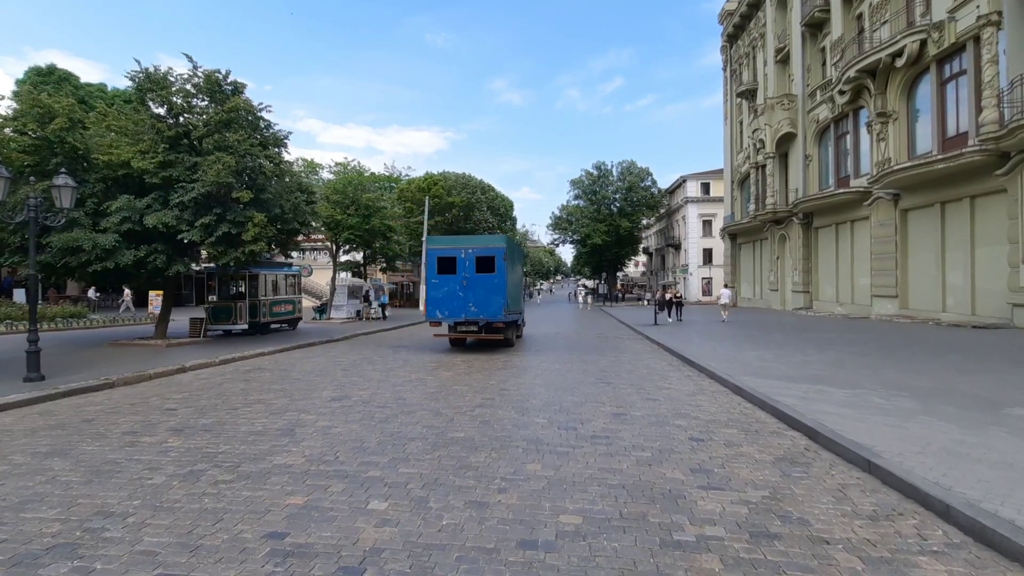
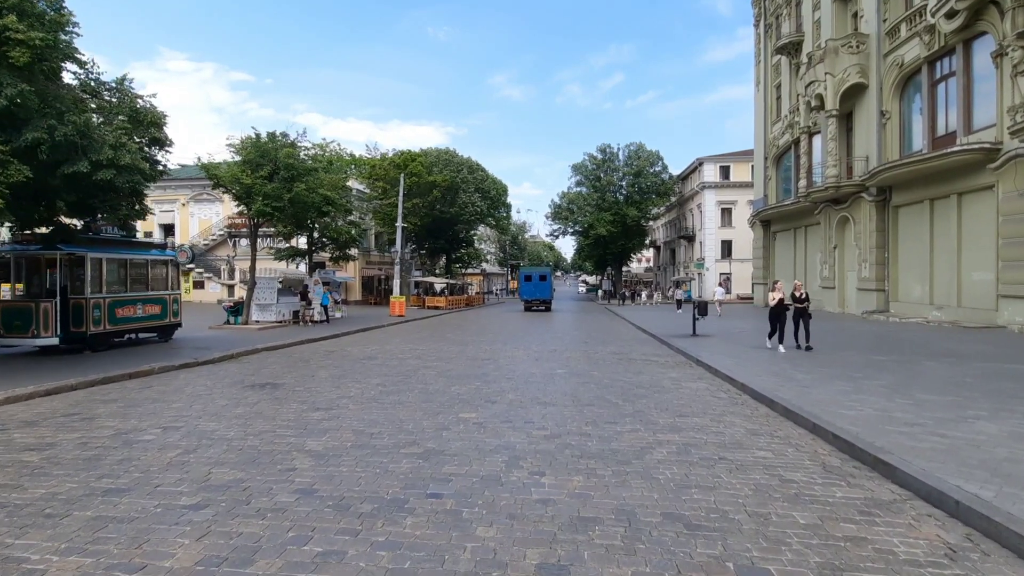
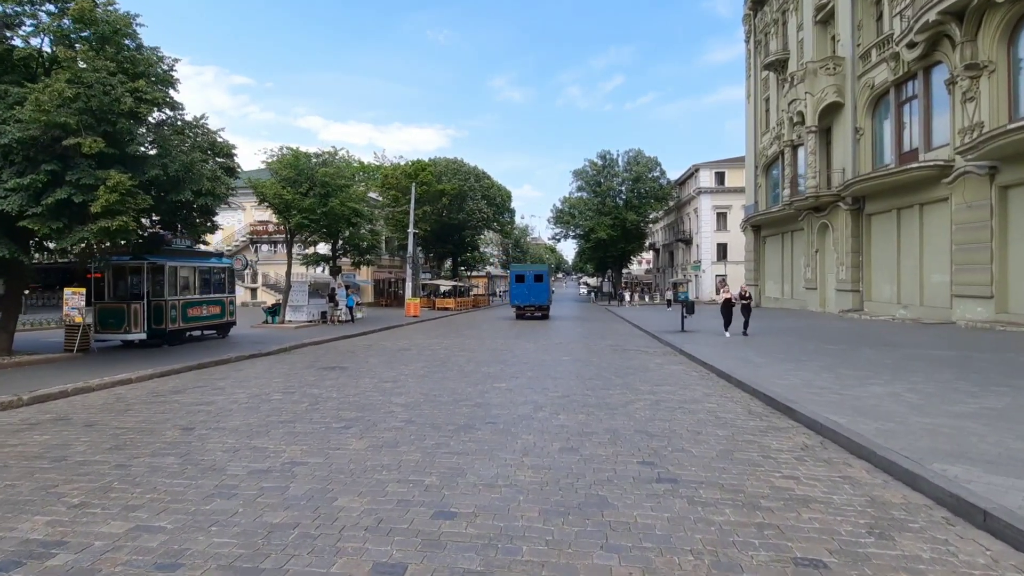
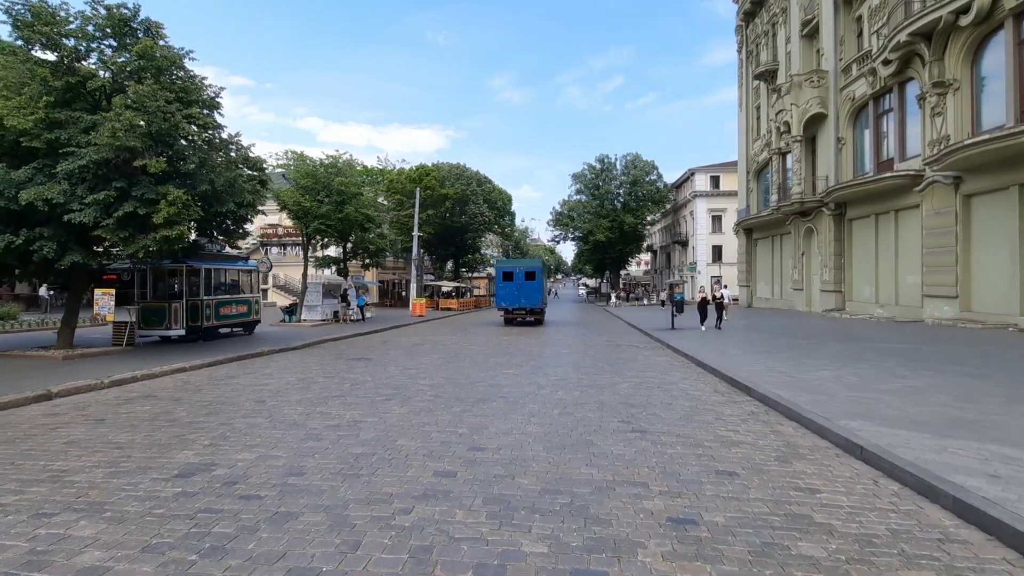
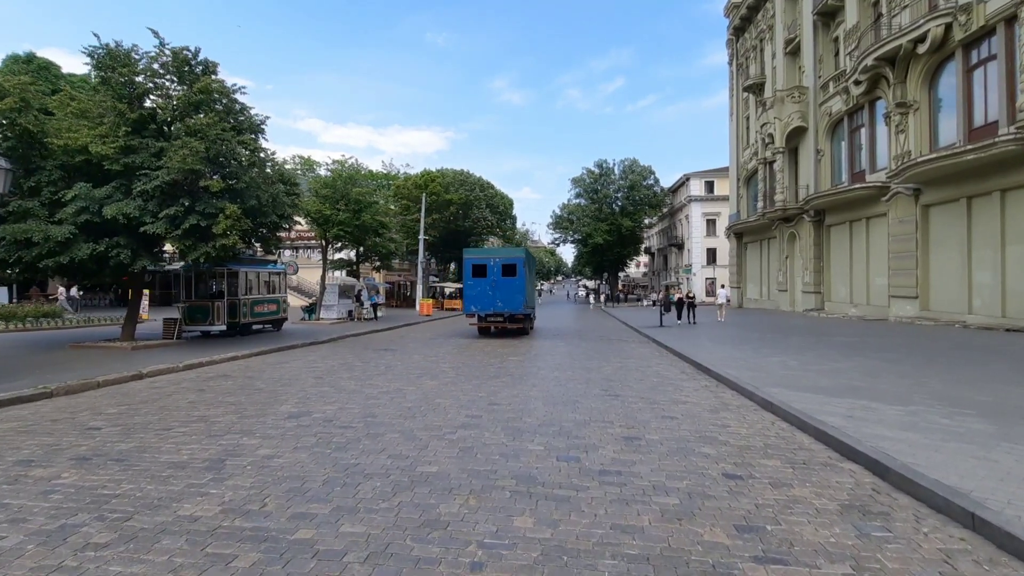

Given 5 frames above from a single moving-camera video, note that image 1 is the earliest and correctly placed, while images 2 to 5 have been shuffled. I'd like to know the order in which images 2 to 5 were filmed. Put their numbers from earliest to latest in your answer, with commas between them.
5, 4, 3, 2
